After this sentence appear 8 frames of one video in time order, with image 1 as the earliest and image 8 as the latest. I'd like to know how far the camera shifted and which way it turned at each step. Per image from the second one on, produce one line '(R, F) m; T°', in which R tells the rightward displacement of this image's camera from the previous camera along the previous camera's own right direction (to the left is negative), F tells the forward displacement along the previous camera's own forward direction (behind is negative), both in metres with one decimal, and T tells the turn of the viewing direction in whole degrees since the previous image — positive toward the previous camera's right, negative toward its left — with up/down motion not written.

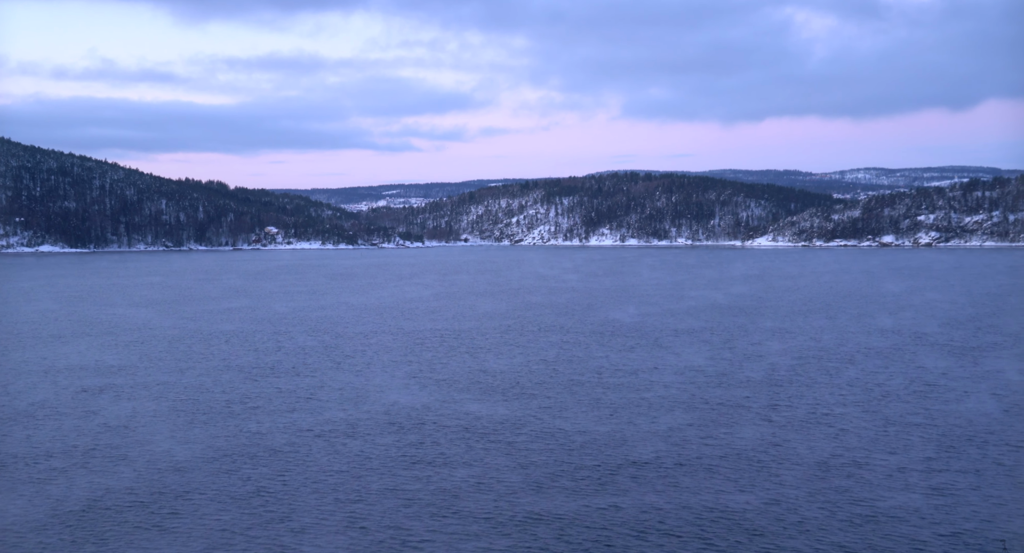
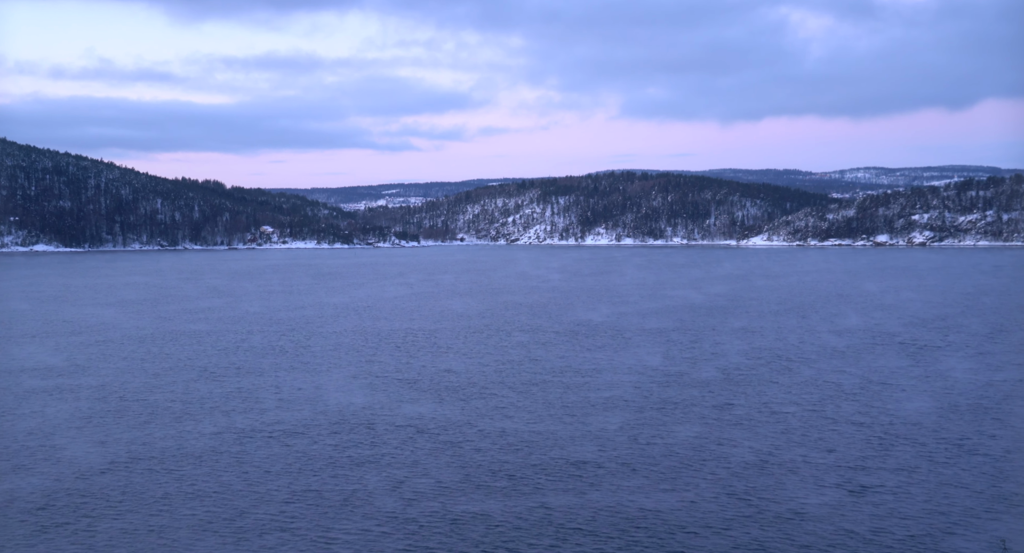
(+1.6, -0.1) m; 0°
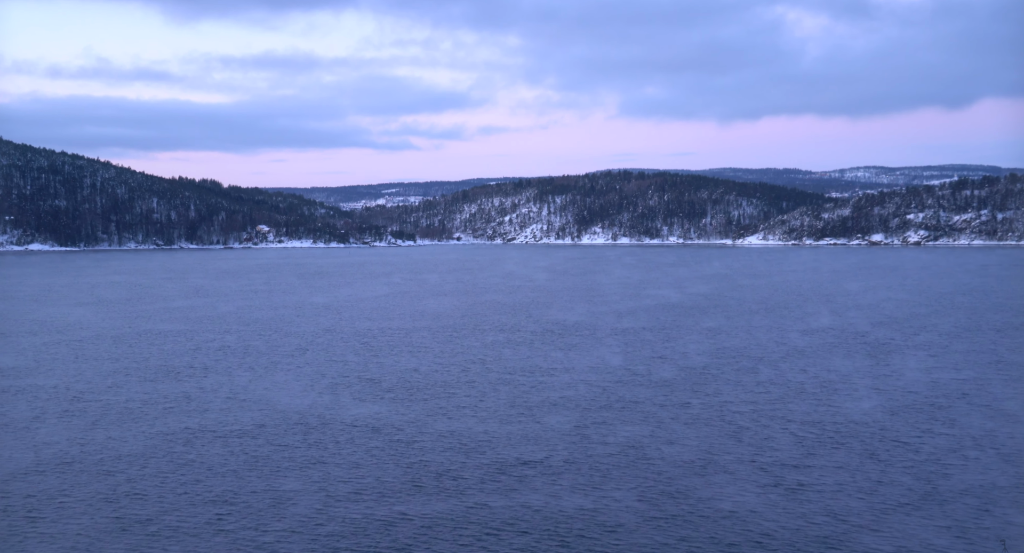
(+1.4, -0.1) m; 0°
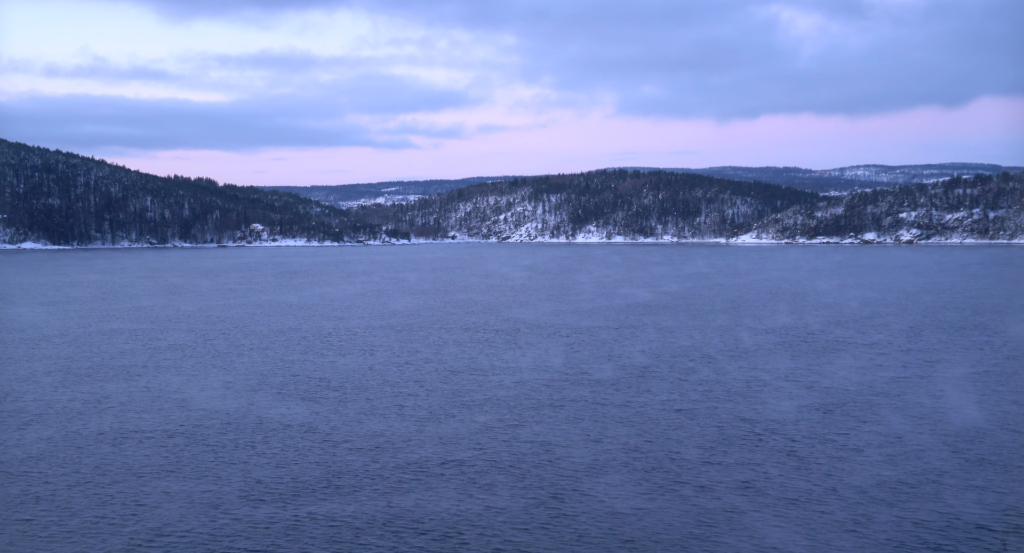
(+2.2, -0.2) m; 0°
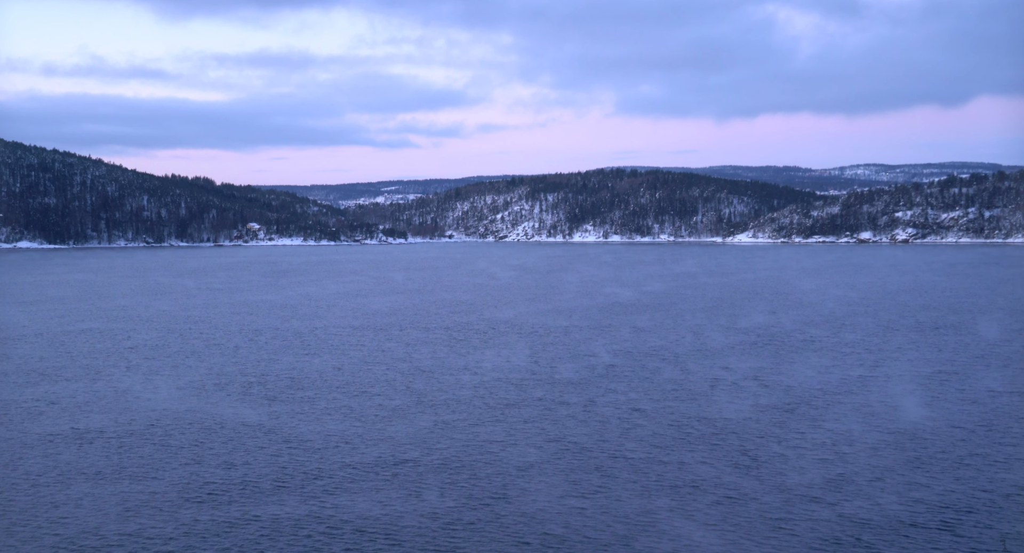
(+1.3, -0.1) m; 0°
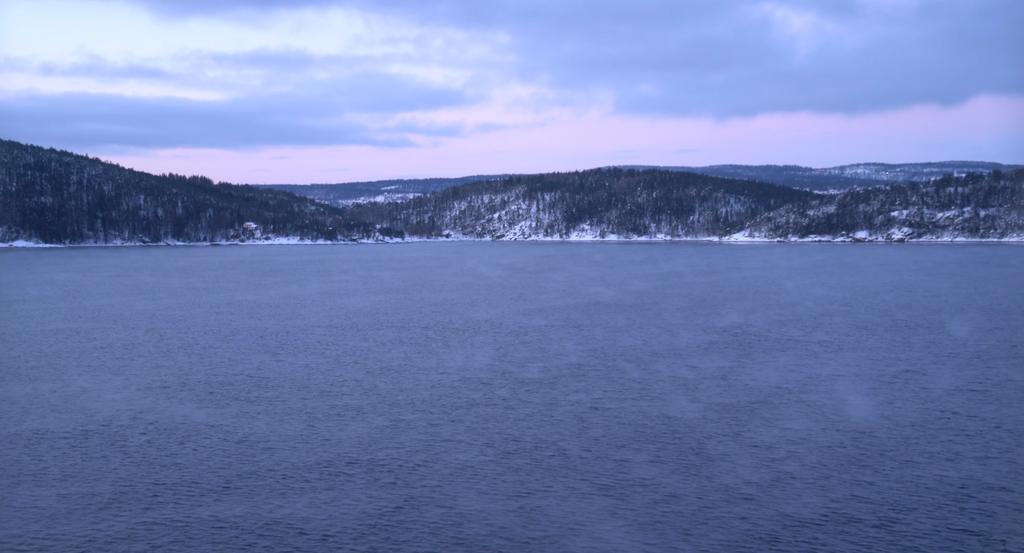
(+1.3, -0.1) m; 0°
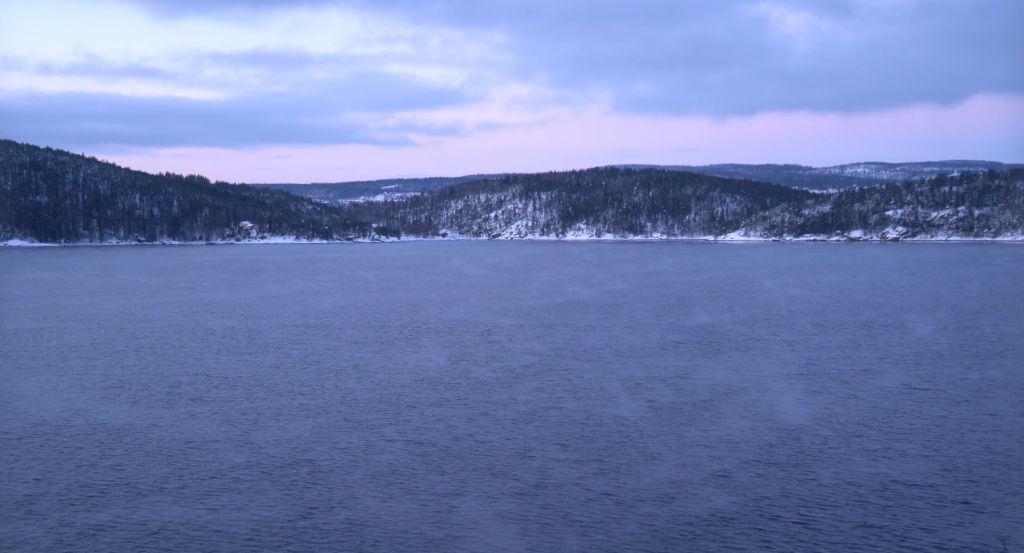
(+1.6, -0.1) m; 0°
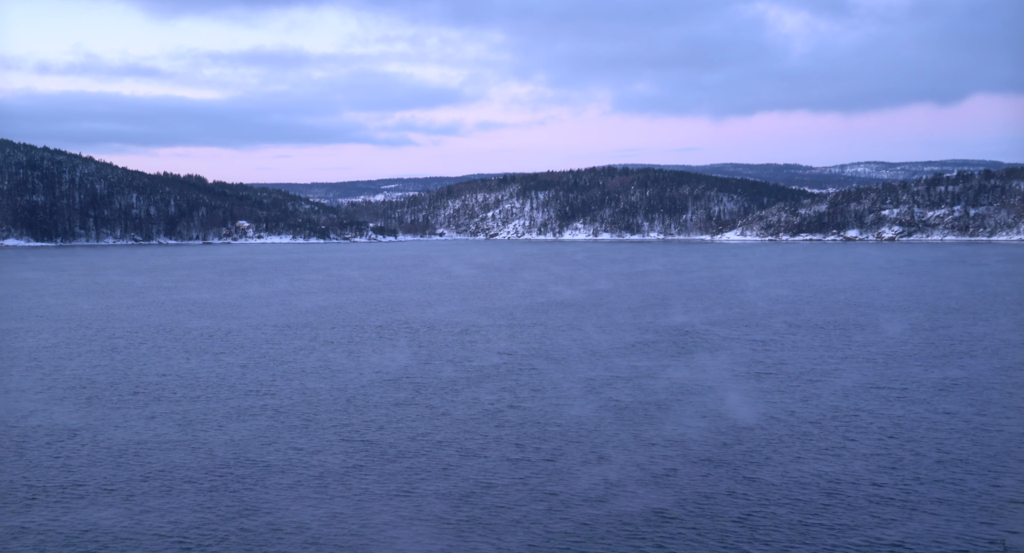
(+1.2, -0.1) m; 0°
